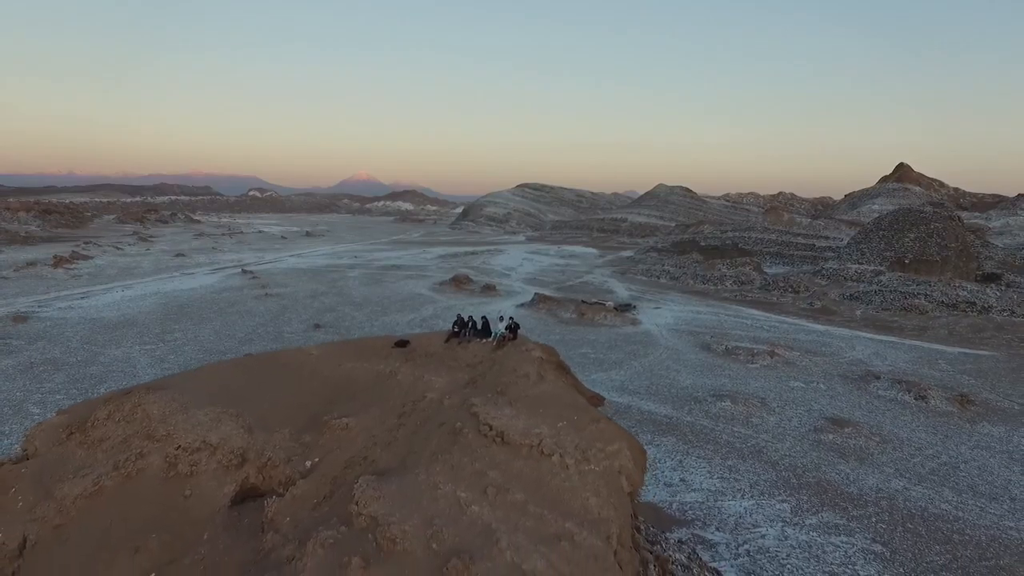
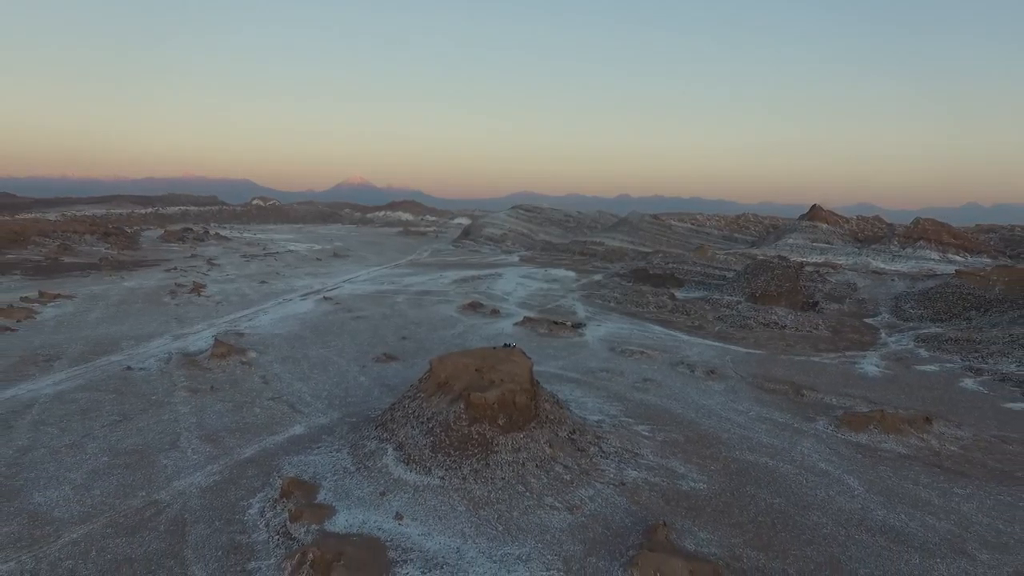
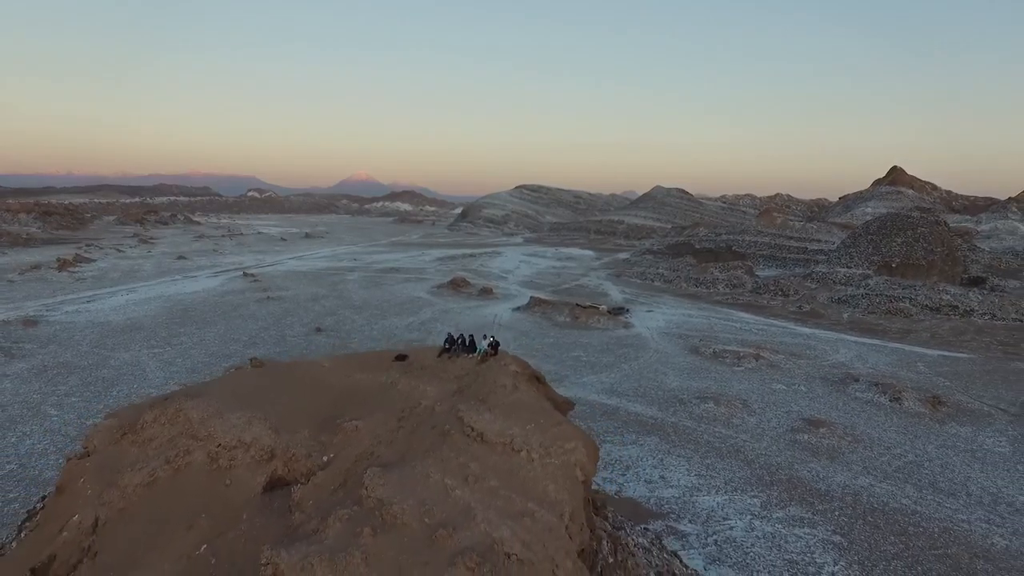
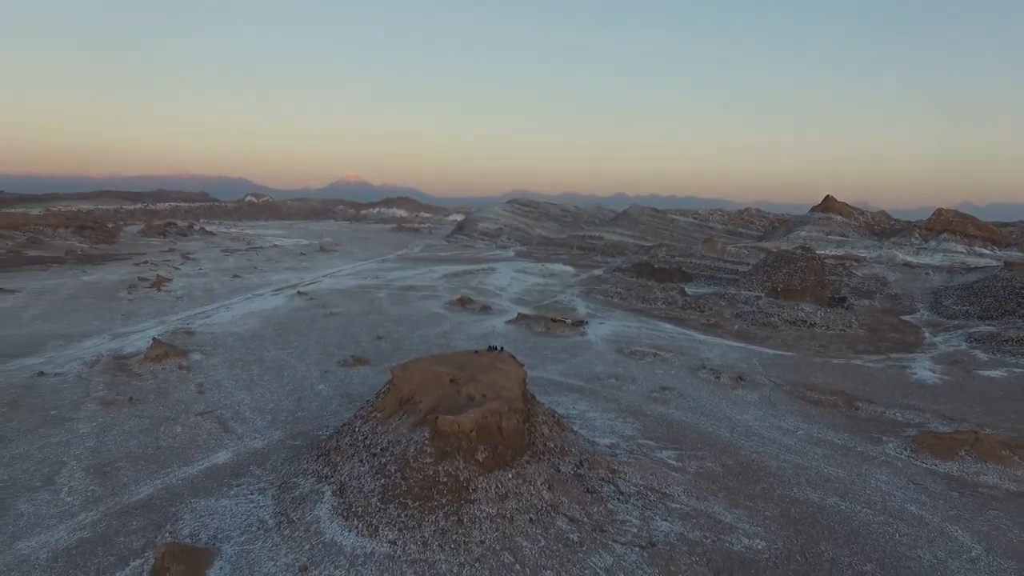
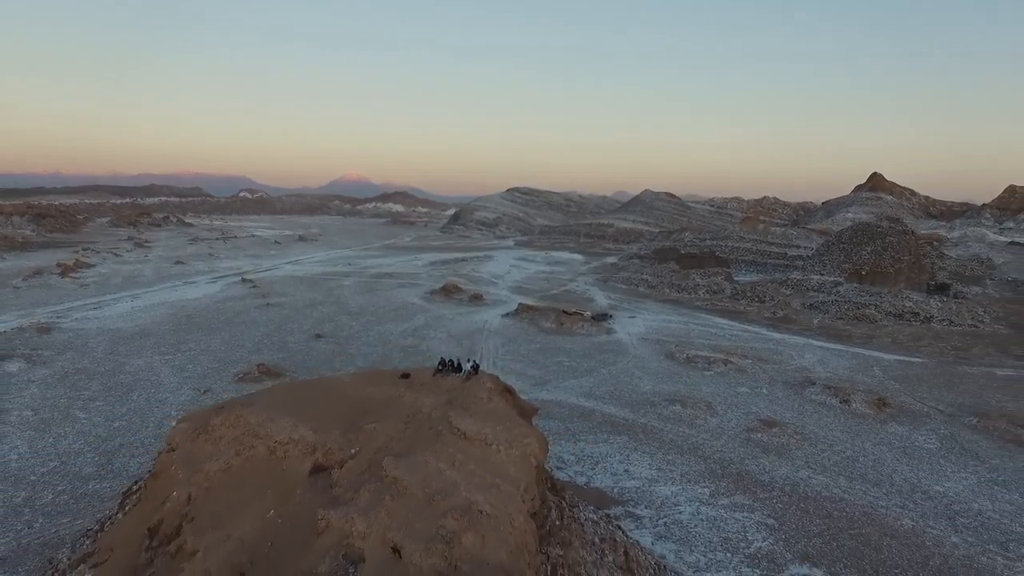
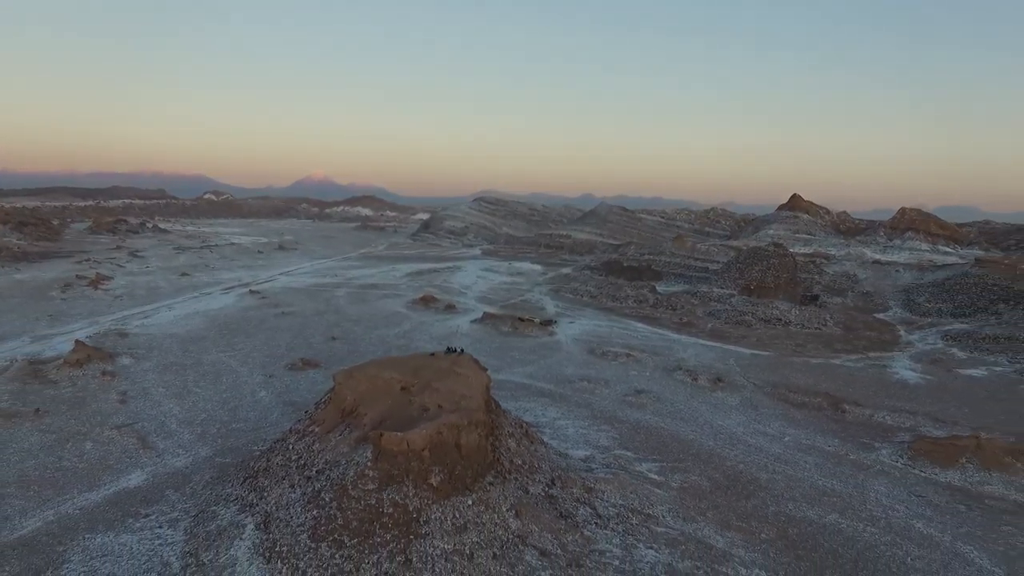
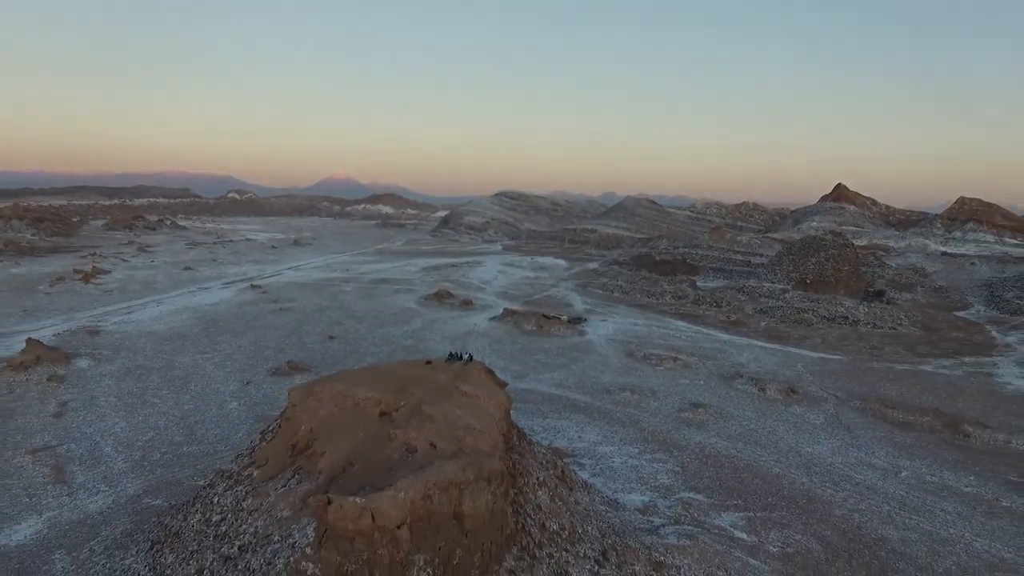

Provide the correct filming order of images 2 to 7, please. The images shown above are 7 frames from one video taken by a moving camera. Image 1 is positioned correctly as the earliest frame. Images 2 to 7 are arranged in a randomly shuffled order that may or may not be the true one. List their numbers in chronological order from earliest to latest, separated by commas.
3, 5, 7, 6, 4, 2
